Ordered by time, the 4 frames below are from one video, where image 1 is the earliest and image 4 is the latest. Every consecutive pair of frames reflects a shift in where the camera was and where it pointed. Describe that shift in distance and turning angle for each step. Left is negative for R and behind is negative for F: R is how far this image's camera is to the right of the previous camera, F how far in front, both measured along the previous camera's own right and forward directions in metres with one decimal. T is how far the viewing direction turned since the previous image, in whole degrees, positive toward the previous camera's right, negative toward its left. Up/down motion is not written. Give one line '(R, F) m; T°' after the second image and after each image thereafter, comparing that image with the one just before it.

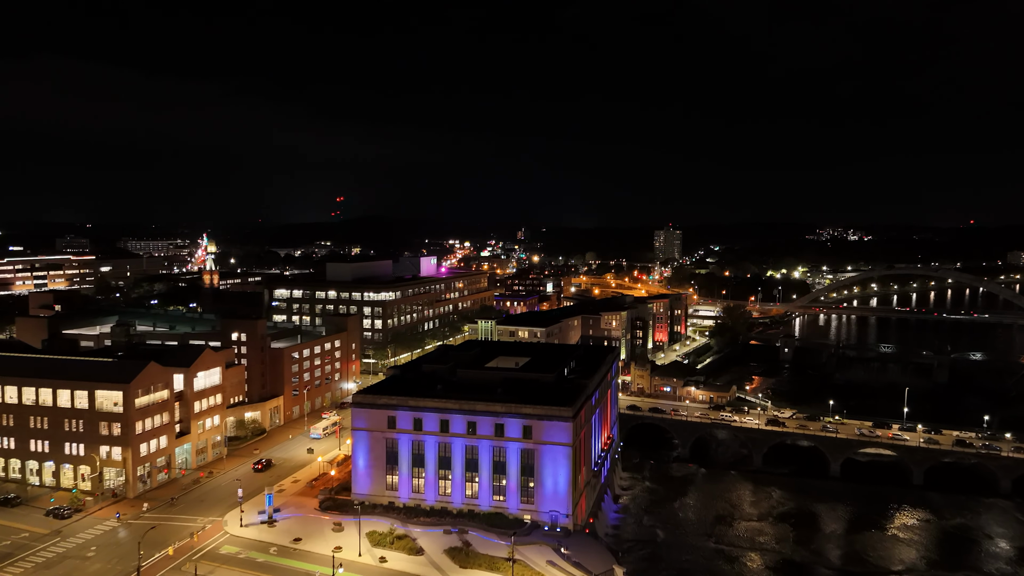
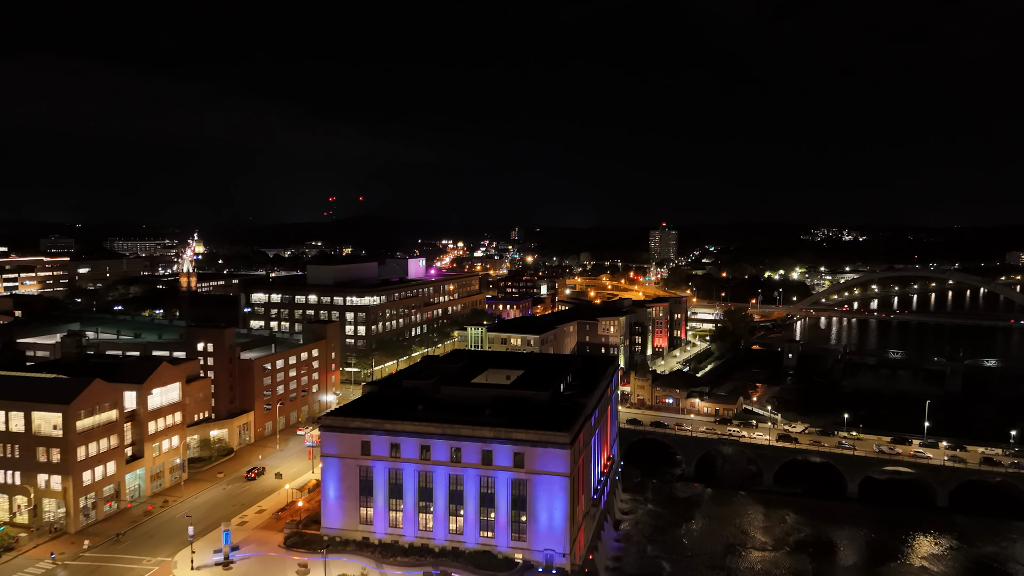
(+0.2, +4.0) m; +1°
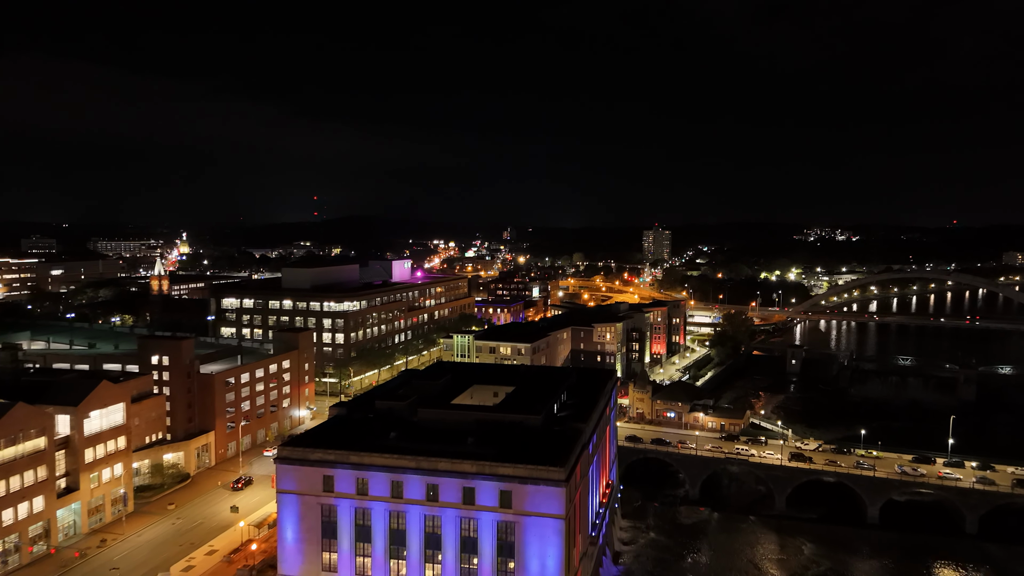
(+0.3, +4.3) m; +1°
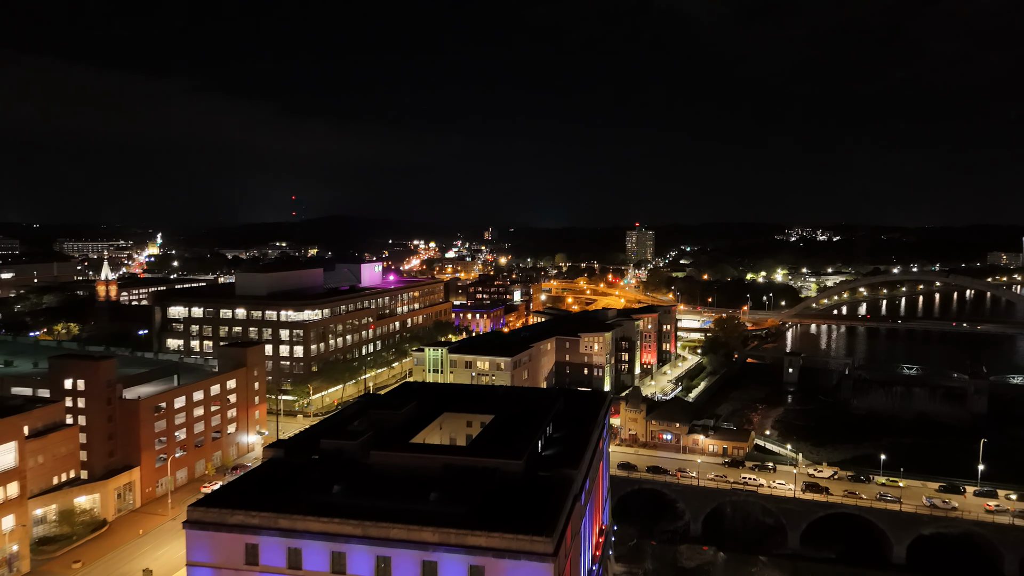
(+0.3, +5.7) m; +2°
